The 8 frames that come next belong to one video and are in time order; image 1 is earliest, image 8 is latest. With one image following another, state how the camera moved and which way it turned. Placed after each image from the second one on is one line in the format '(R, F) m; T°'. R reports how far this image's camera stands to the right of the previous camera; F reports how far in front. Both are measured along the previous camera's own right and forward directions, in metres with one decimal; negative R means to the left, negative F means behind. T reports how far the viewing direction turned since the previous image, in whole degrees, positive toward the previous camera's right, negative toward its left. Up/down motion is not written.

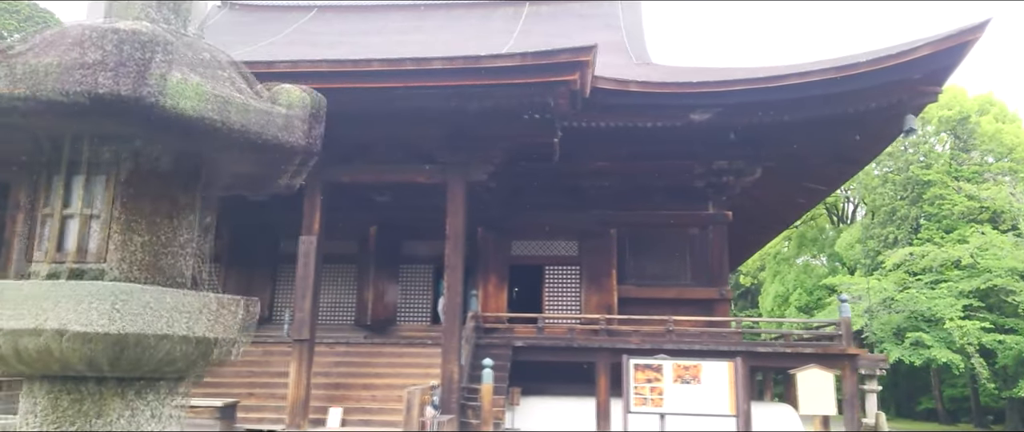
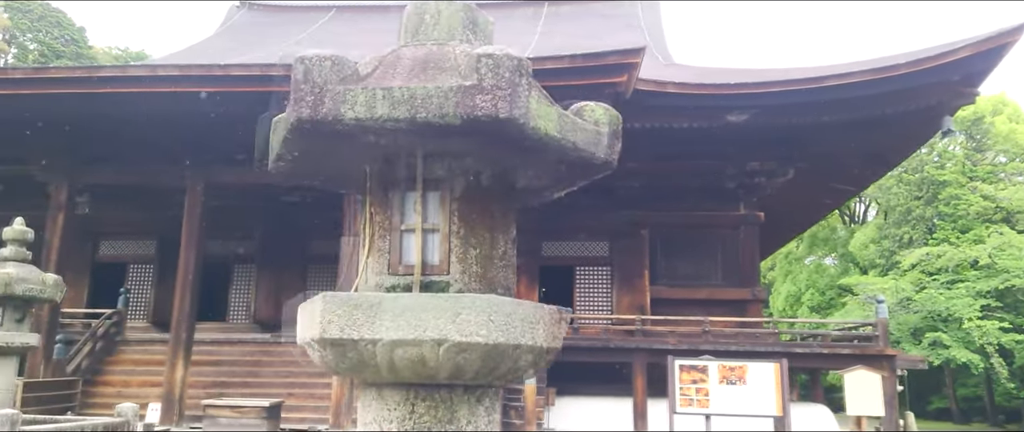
(-0.5, 0.0) m; 0°
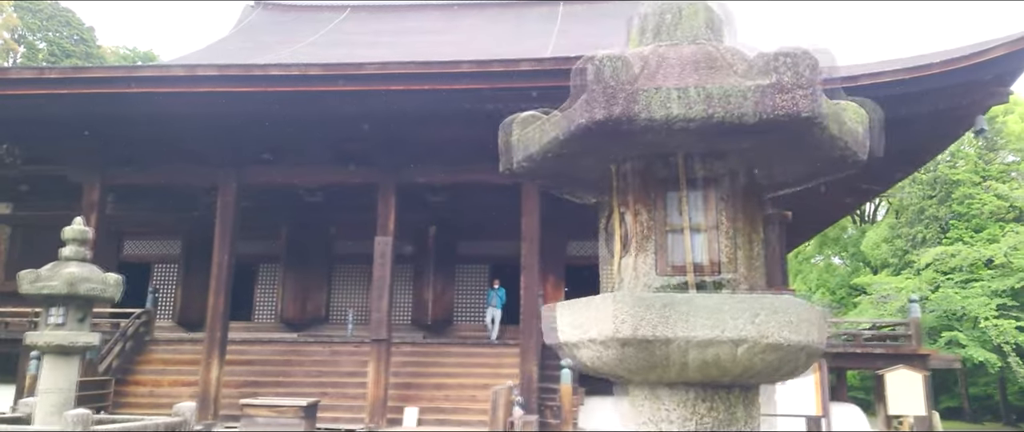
(-0.4, 0.0) m; 0°
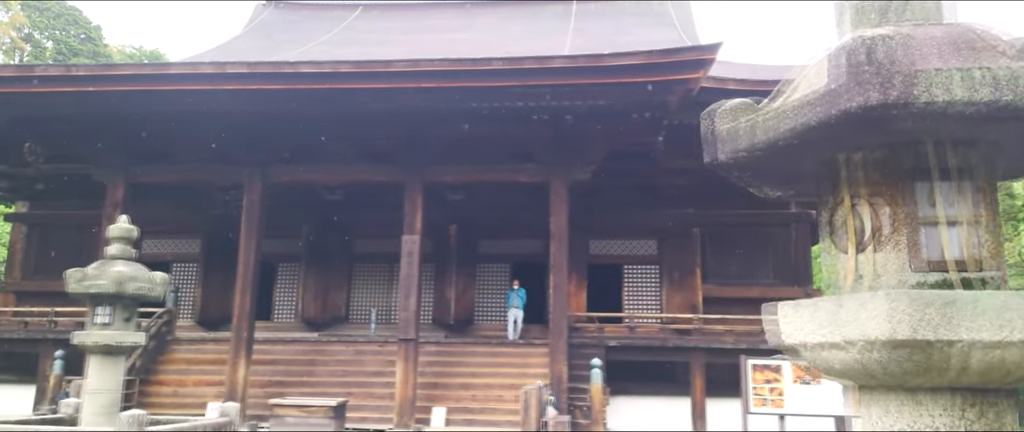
(-0.3, +0.1) m; 0°
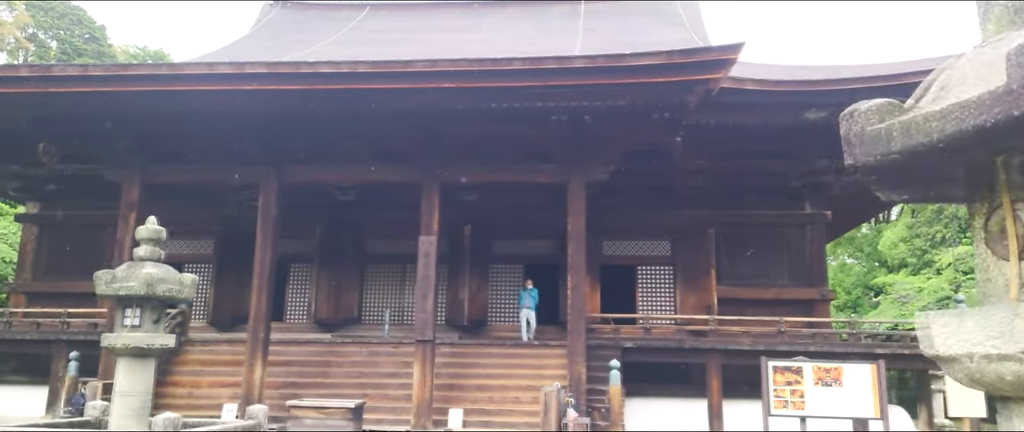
(-0.2, 0.0) m; 0°
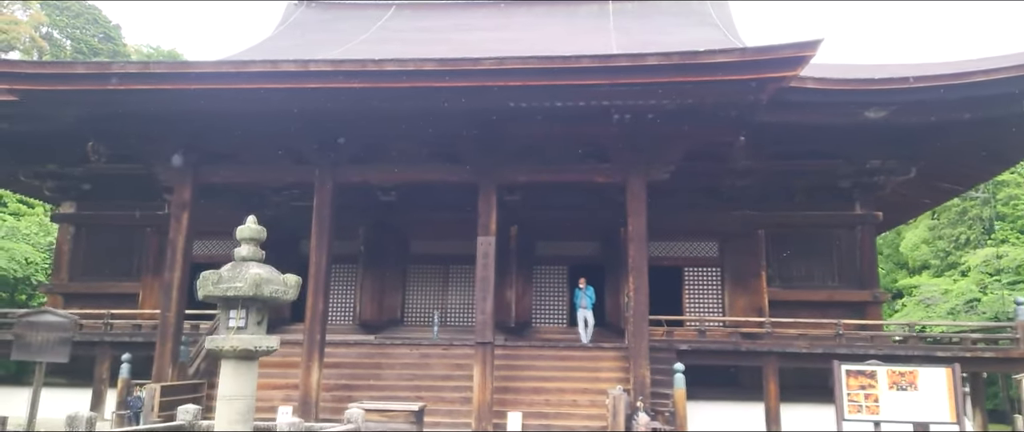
(-0.7, +0.1) m; 0°
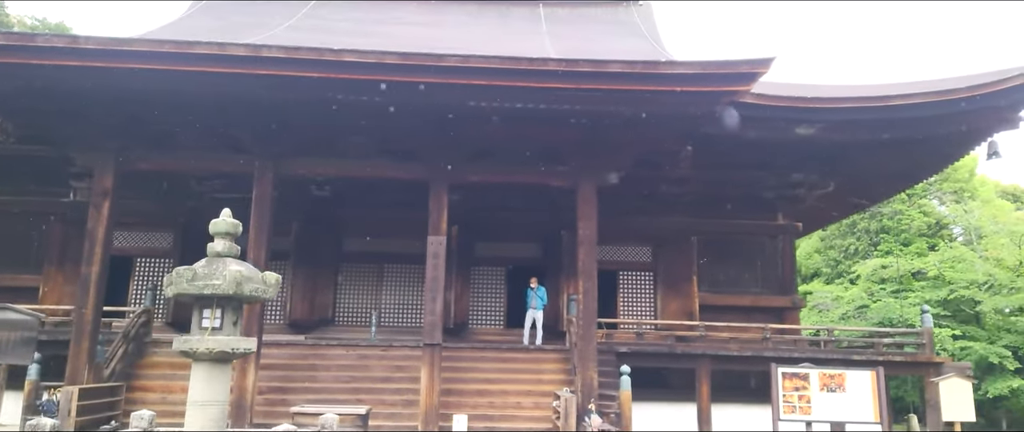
(-0.6, +0.1) m; +8°
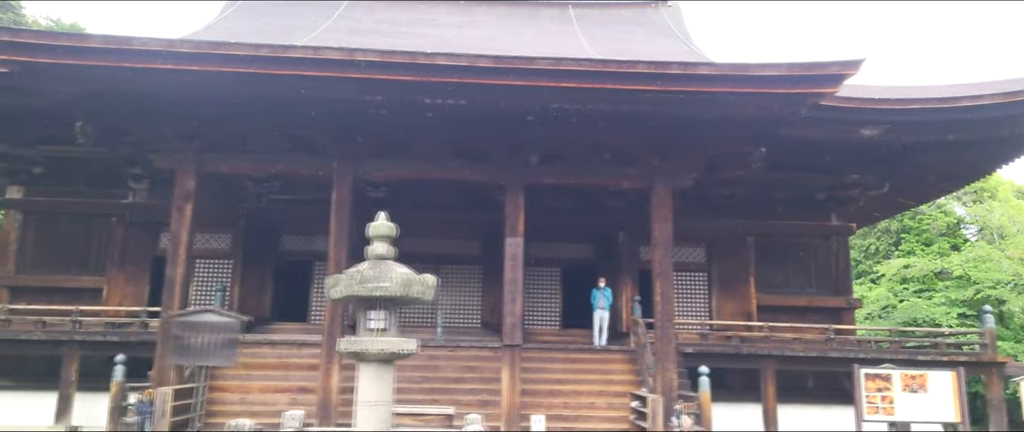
(-1.0, -0.1) m; 0°
